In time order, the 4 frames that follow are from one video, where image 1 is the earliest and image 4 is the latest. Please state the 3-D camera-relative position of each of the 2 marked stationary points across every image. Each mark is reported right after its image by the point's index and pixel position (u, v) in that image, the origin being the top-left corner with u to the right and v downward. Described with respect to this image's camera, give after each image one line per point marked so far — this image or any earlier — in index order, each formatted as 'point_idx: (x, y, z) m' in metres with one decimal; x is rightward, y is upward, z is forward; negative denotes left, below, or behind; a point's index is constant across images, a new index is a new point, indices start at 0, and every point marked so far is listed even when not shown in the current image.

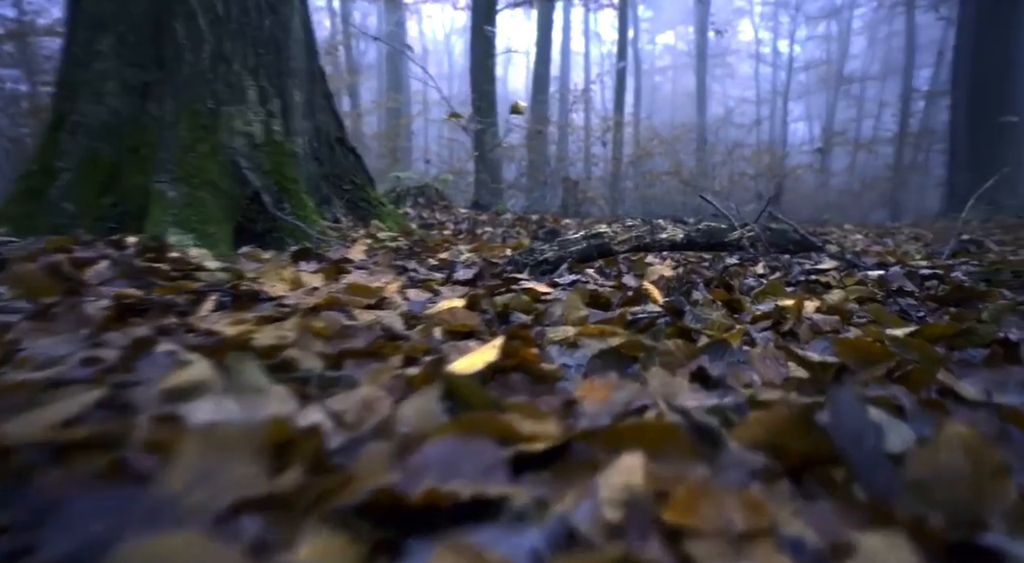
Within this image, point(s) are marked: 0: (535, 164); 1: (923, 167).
0: (+0.7, +2.6, +14.8) m
1: (+11.9, +3.3, +19.9) m
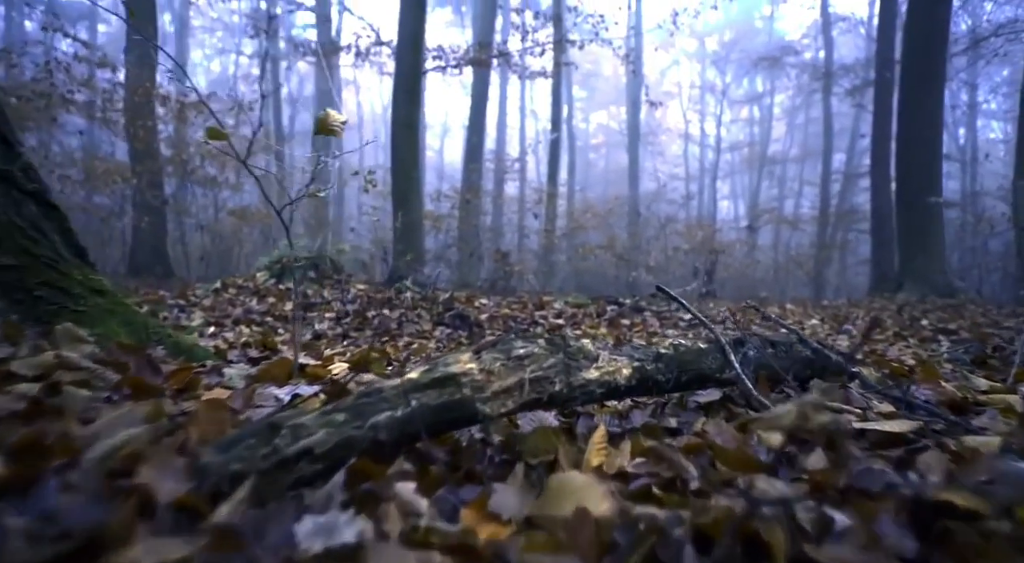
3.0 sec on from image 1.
0: (-1.0, +0.9, +13.4) m
1: (+9.7, +1.0, +19.5) m
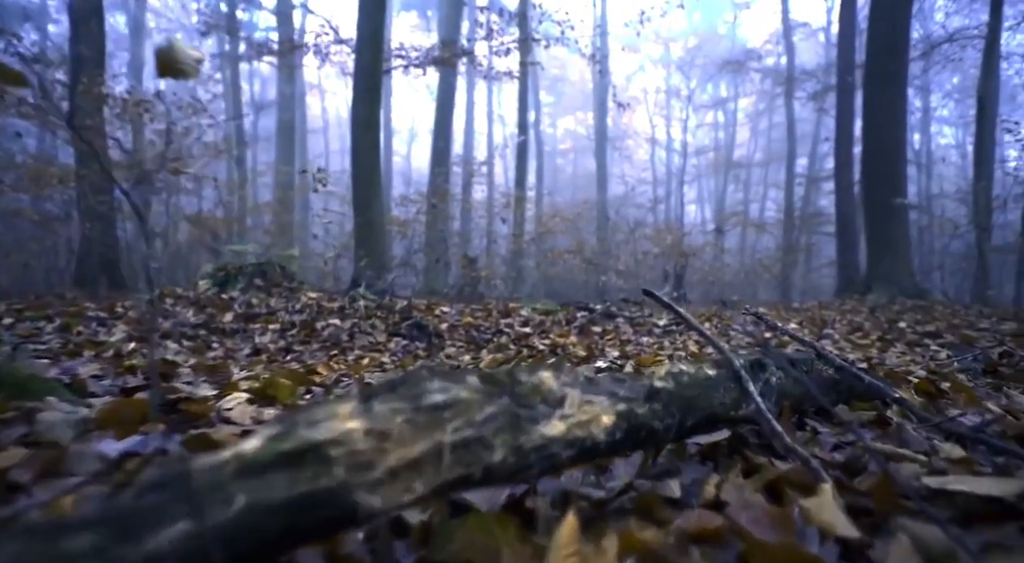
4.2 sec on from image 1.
0: (-1.6, +0.8, +12.8) m
1: (+8.8, +0.9, +19.3) m
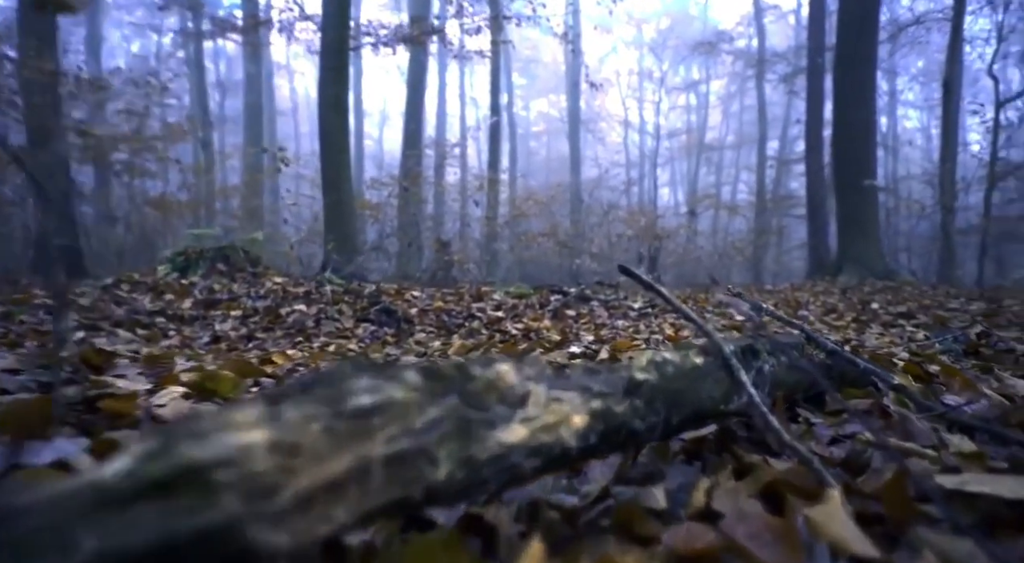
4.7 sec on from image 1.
0: (-2.1, +1.1, +12.5) m
1: (+8.0, +1.5, +19.4) m
